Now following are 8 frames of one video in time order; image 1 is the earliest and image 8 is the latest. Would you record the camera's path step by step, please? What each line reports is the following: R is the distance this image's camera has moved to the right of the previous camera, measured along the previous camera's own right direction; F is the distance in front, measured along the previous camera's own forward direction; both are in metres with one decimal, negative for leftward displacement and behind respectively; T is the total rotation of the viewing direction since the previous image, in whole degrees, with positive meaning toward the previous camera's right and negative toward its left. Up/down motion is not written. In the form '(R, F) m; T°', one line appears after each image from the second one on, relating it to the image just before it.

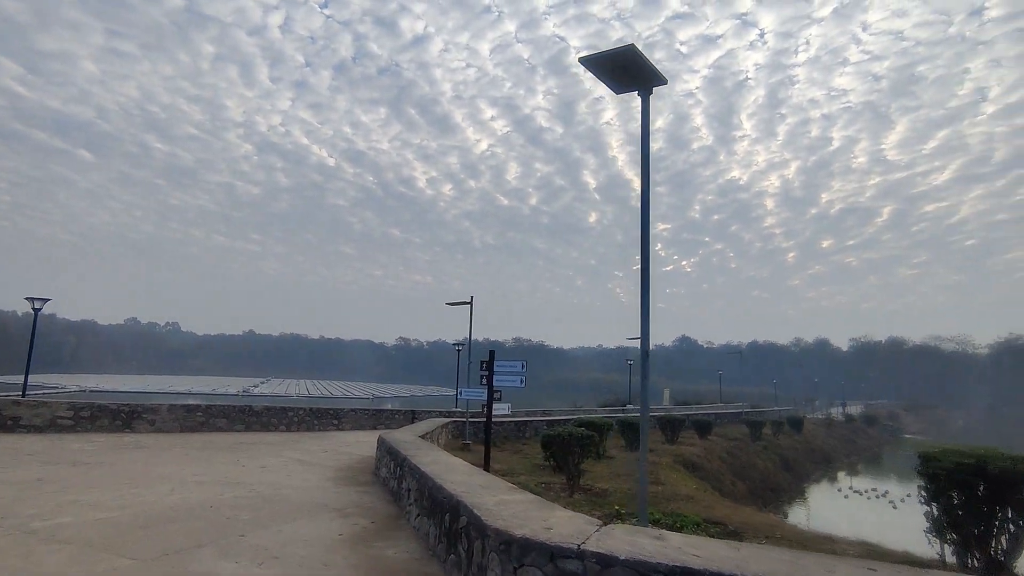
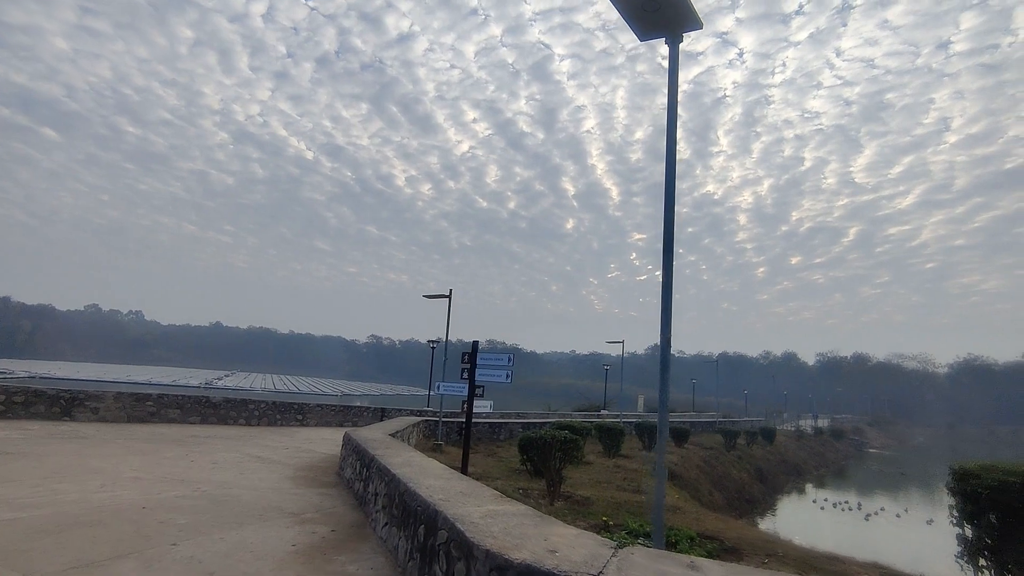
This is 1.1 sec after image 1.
(-0.1, +0.7) m; +3°
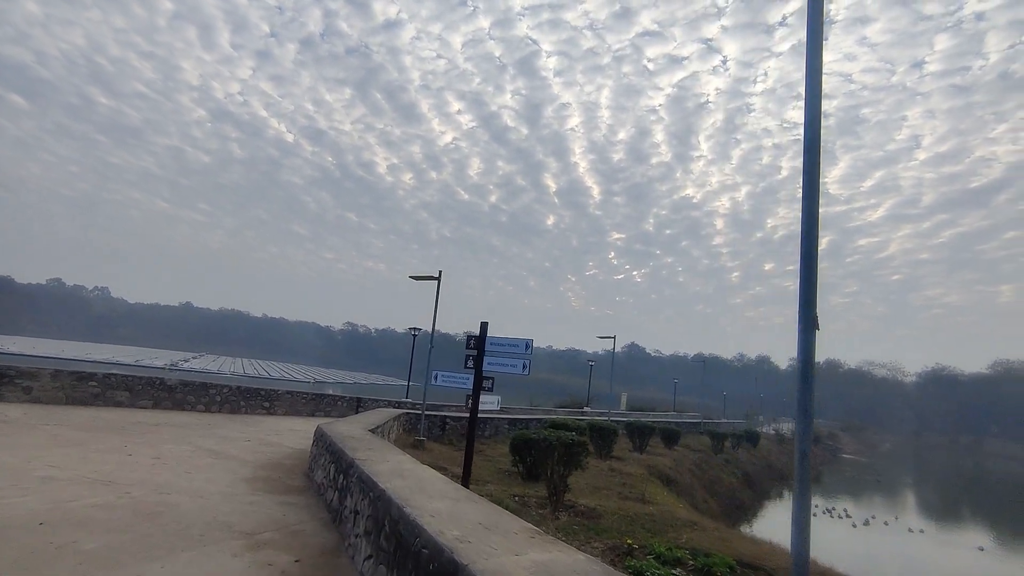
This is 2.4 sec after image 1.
(-0.4, +1.2) m; +2°
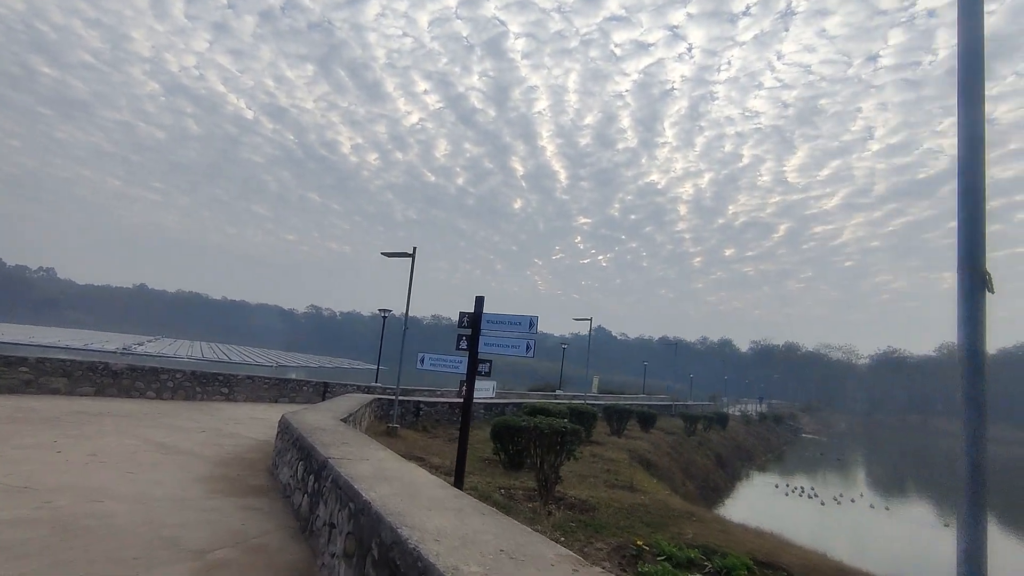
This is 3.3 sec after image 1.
(-0.3, +0.7) m; +3°
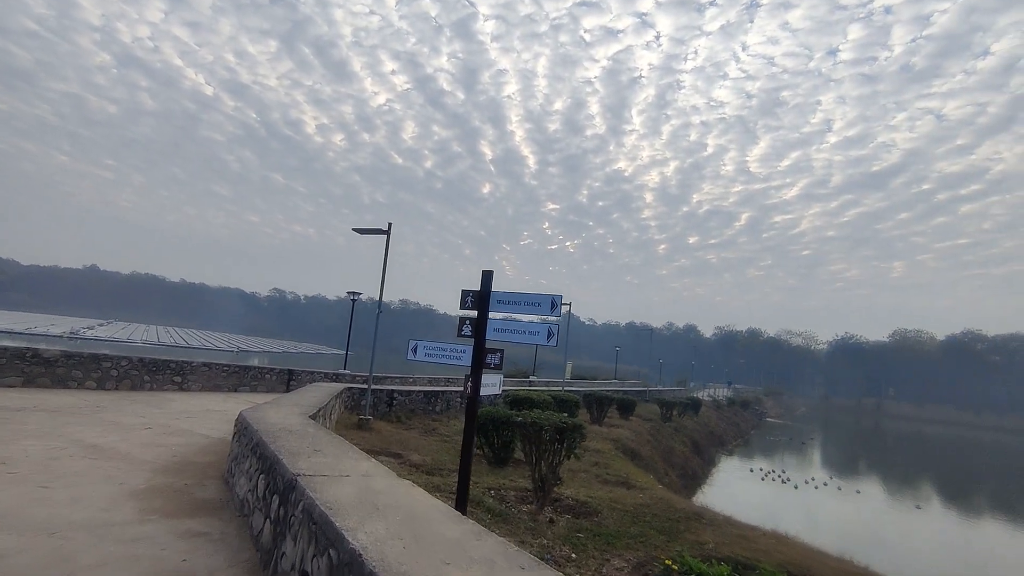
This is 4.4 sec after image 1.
(-0.3, +0.9) m; +3°
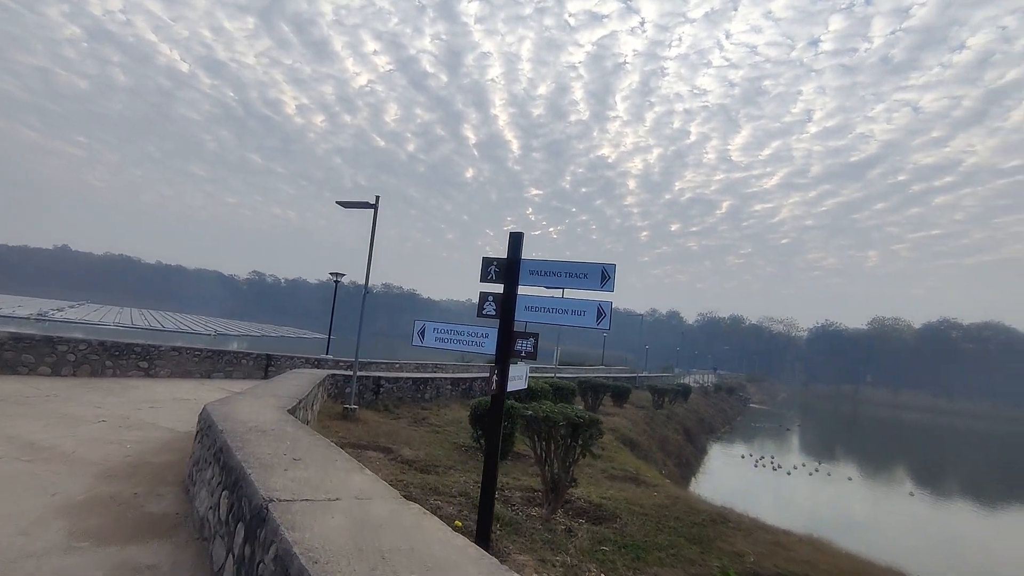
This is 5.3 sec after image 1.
(-0.3, +0.8) m; +2°
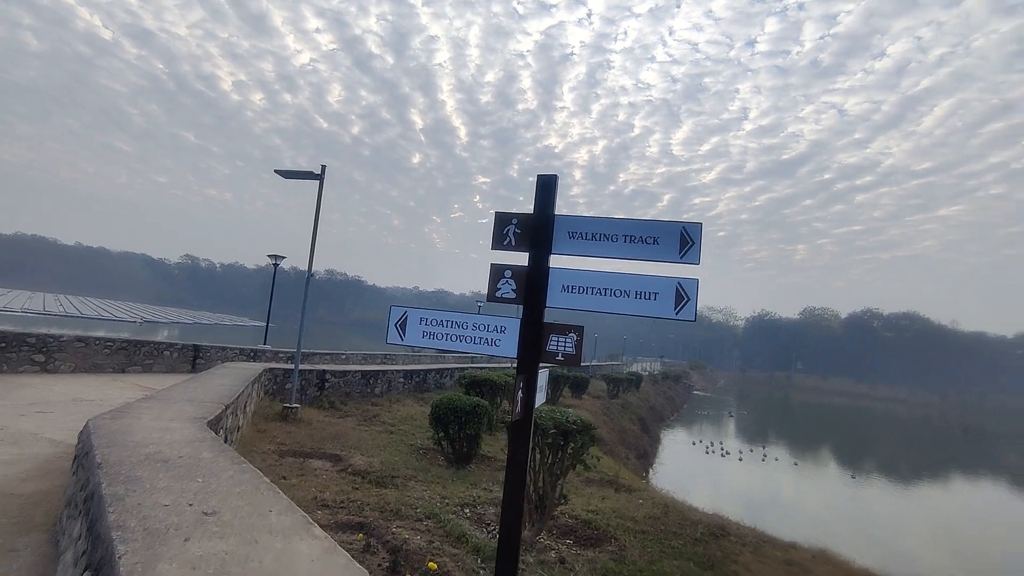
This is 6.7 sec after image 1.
(-0.3, +1.0) m; +5°
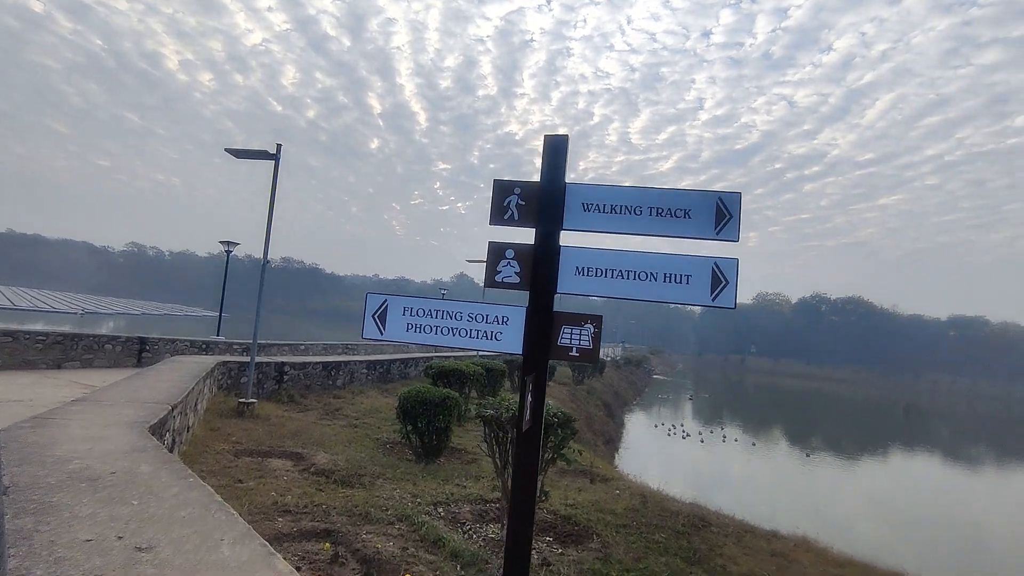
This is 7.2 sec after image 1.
(-0.1, +0.3) m; +4°
